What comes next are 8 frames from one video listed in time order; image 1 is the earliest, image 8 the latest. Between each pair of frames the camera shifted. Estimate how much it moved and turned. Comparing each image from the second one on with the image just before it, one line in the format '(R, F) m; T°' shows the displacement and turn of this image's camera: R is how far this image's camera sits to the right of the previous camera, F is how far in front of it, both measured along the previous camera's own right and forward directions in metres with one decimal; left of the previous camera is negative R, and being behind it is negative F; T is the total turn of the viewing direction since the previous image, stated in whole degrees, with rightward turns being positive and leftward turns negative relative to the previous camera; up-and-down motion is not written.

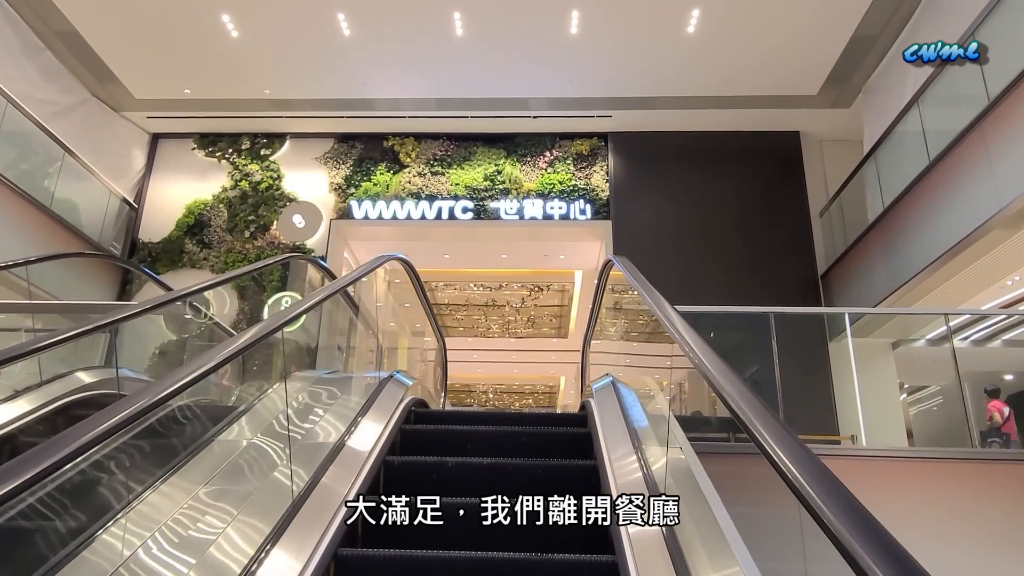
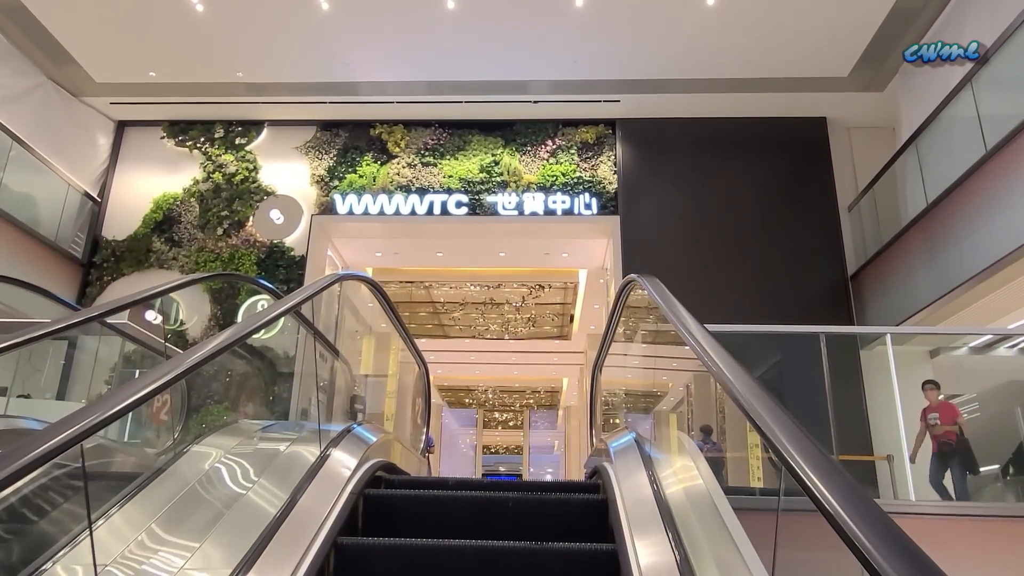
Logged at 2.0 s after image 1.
(0.0, +0.8) m; 0°
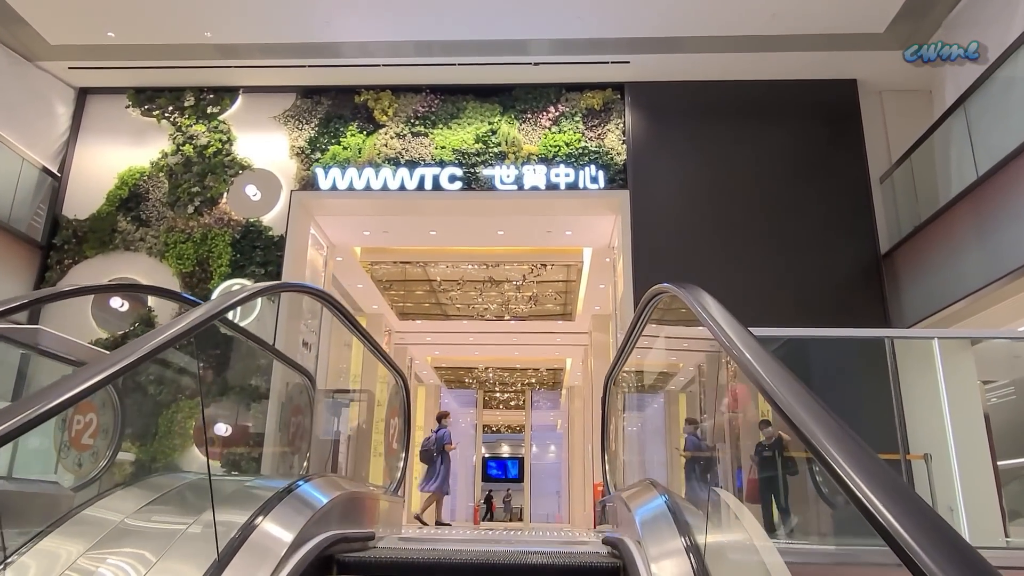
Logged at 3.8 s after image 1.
(0.0, +0.7) m; 0°
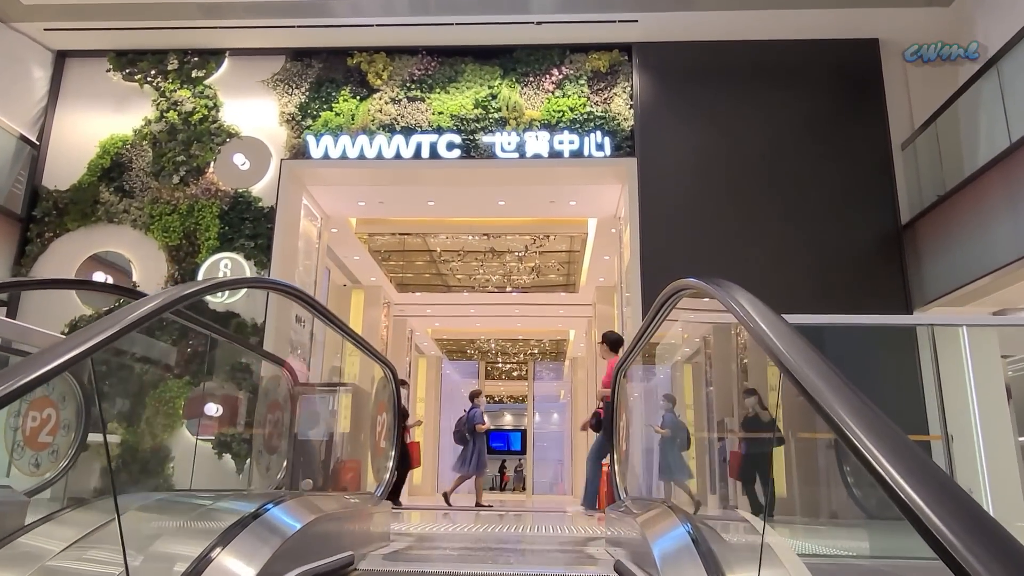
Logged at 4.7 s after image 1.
(0.0, +0.3) m; 0°
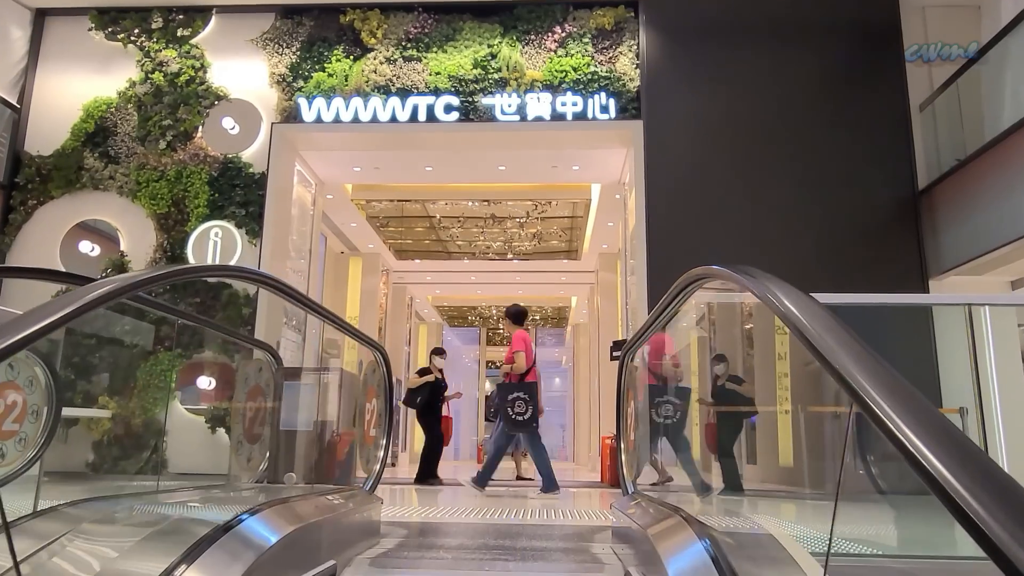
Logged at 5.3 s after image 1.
(0.0, +0.2) m; 0°
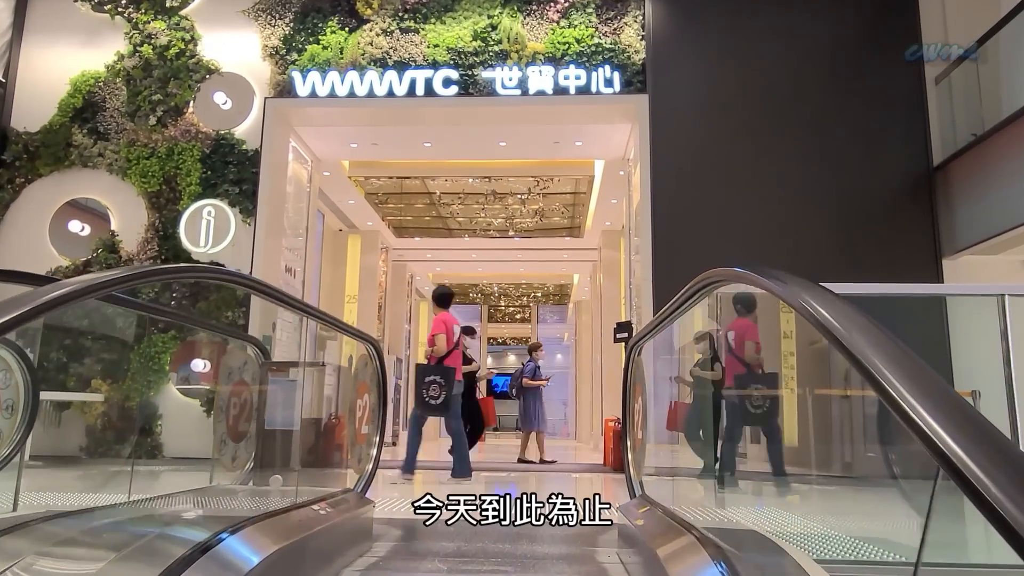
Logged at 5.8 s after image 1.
(0.0, +0.2) m; 0°
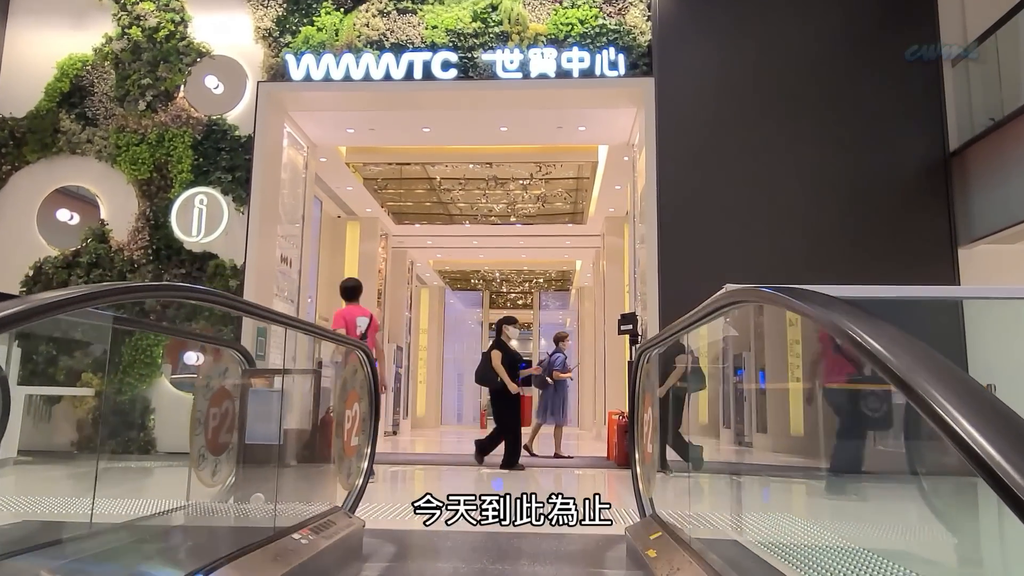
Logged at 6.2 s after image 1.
(0.0, +0.2) m; 0°
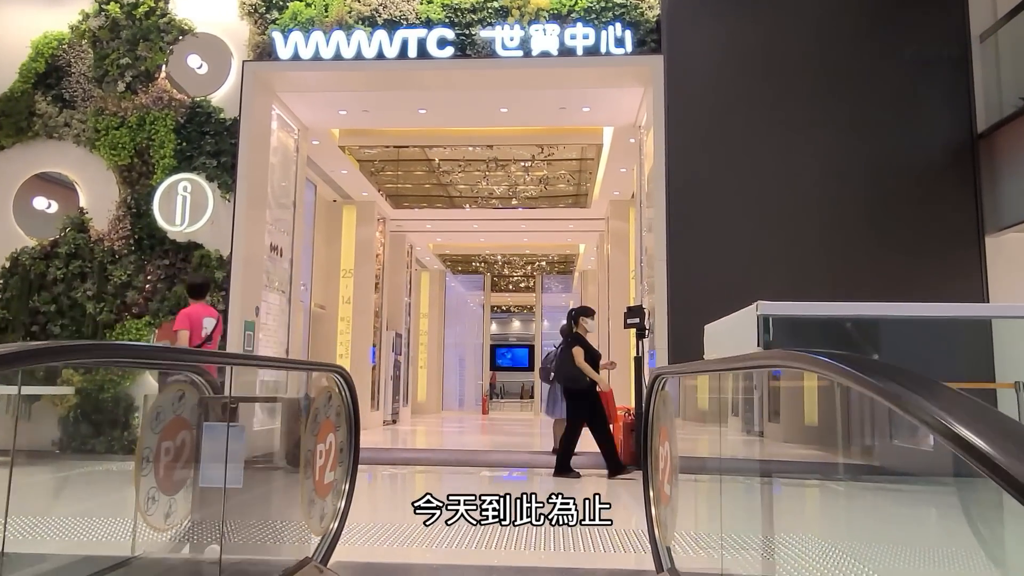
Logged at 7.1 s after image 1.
(0.0, +0.3) m; 0°
